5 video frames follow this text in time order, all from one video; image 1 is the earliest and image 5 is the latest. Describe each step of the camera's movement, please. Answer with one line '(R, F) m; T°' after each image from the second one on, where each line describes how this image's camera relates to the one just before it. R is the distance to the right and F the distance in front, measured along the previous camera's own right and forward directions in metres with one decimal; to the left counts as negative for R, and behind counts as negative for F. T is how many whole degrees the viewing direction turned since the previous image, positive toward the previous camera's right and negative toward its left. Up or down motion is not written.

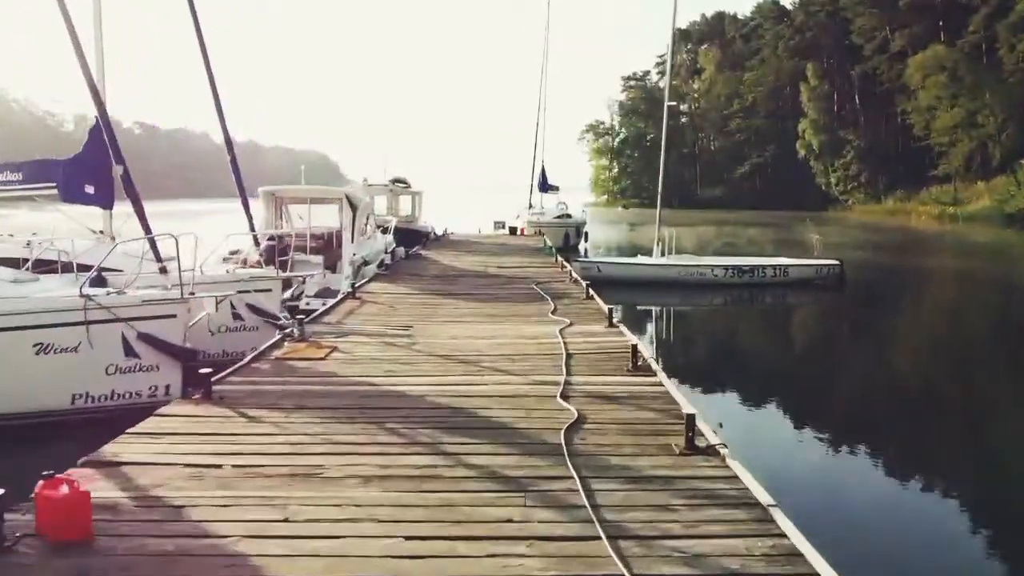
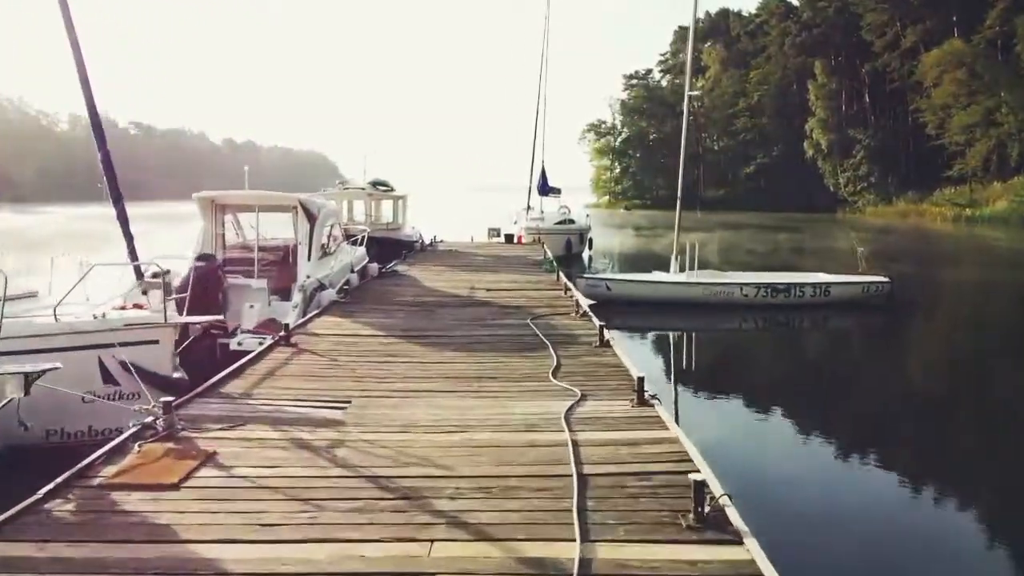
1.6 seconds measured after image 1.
(+0.1, +2.5) m; 0°
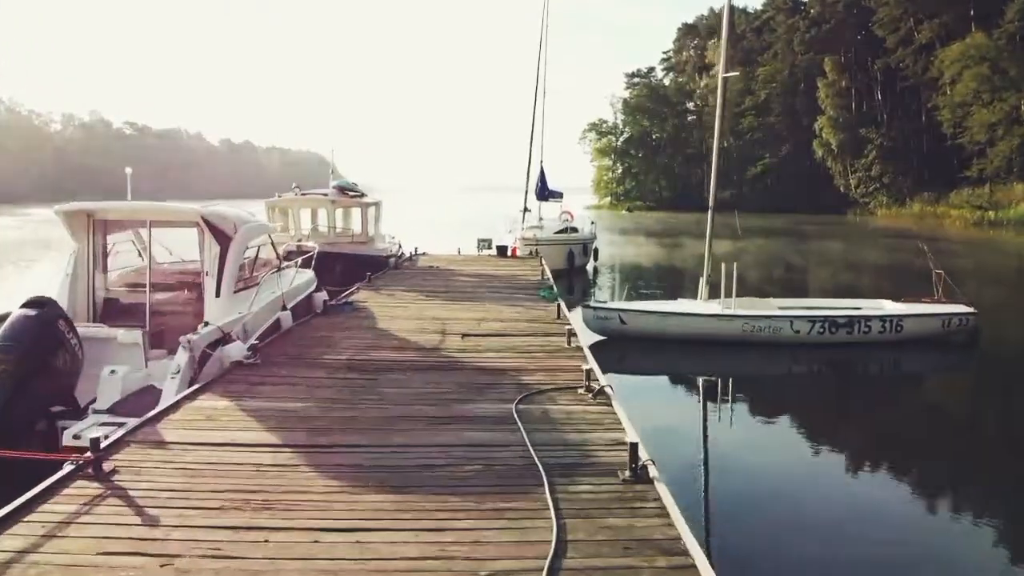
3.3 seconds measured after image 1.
(+0.1, +3.0) m; 0°
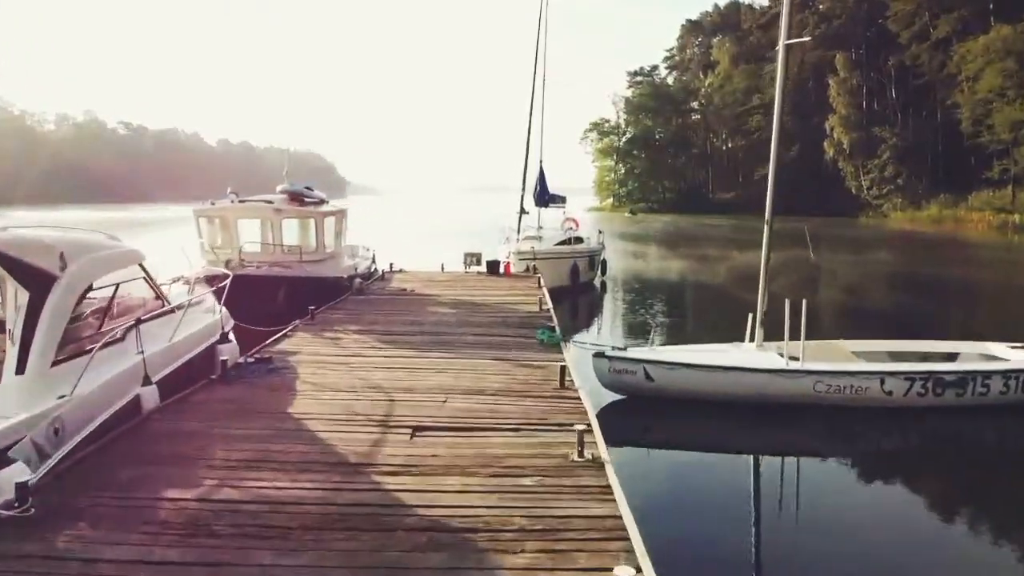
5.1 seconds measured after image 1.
(+0.1, +3.1) m; 0°
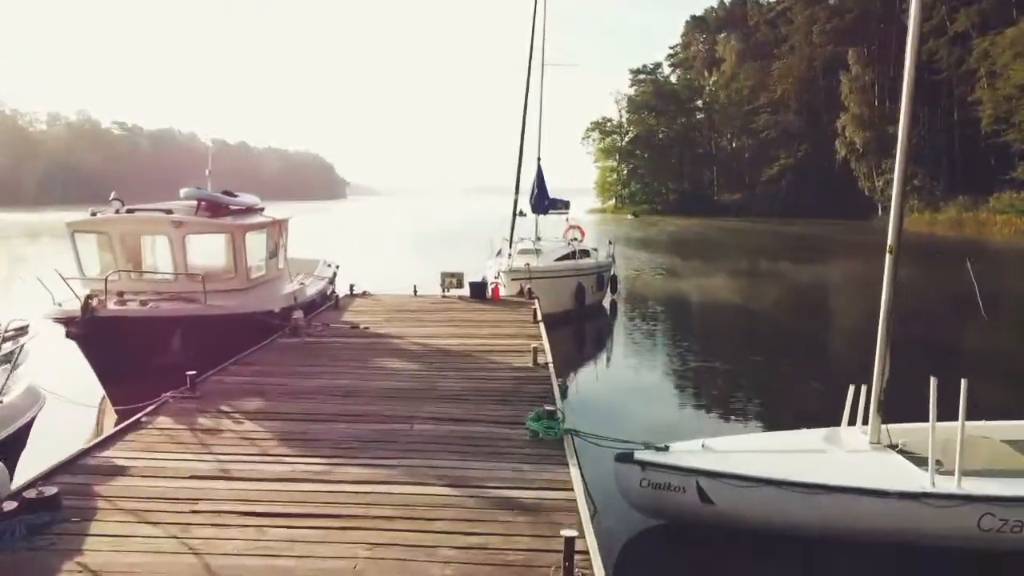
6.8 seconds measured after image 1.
(+0.1, +3.2) m; 0°
